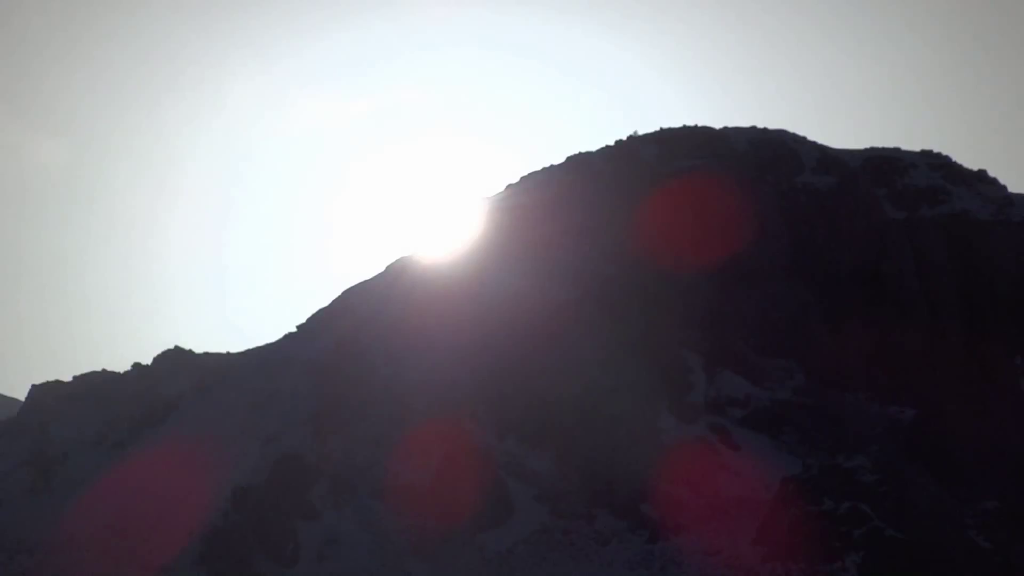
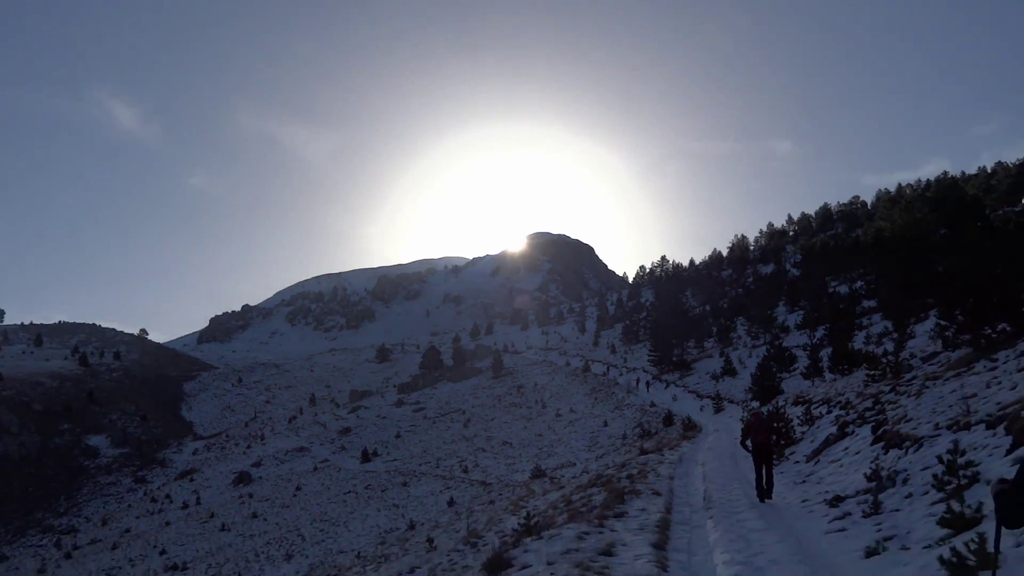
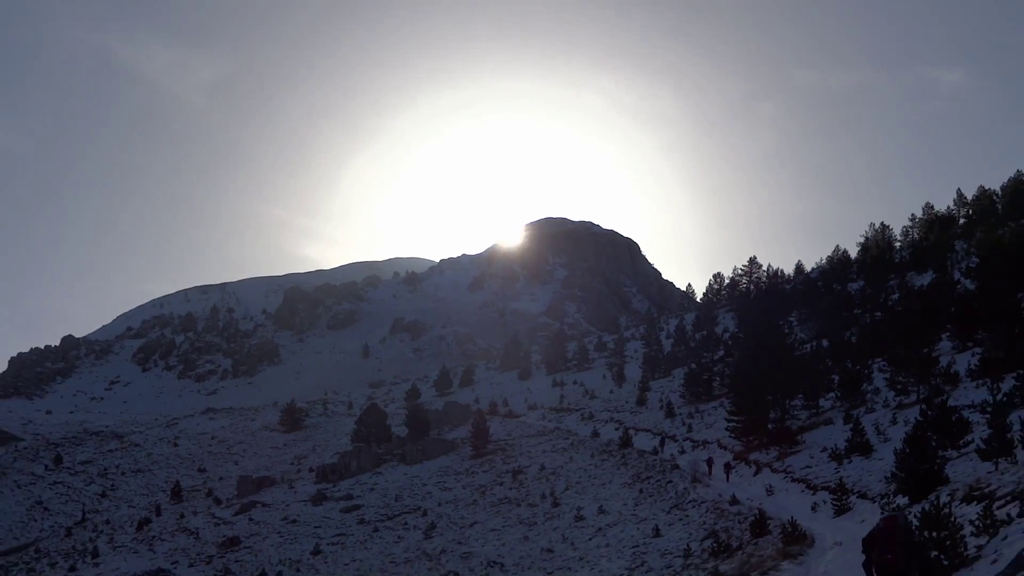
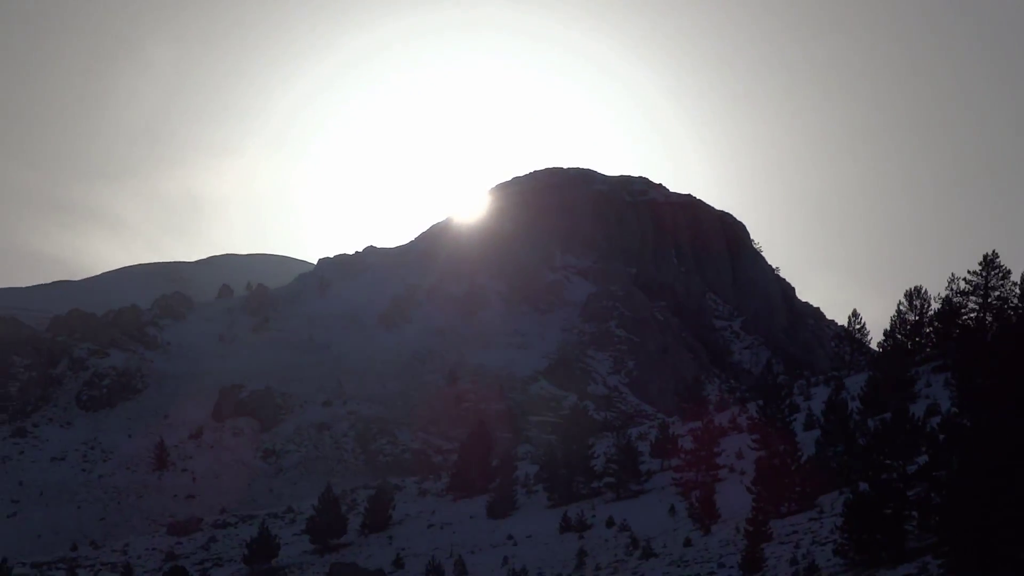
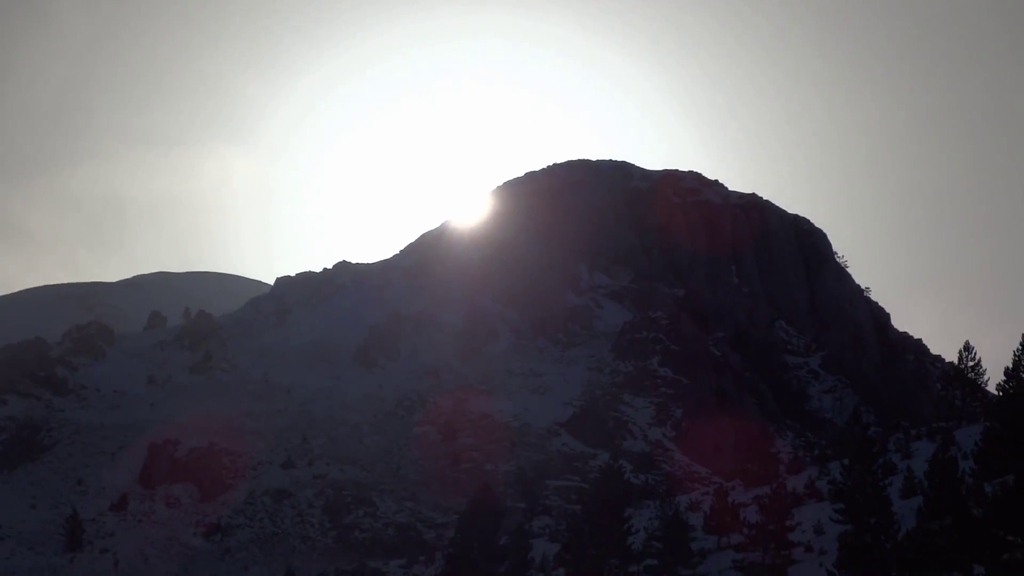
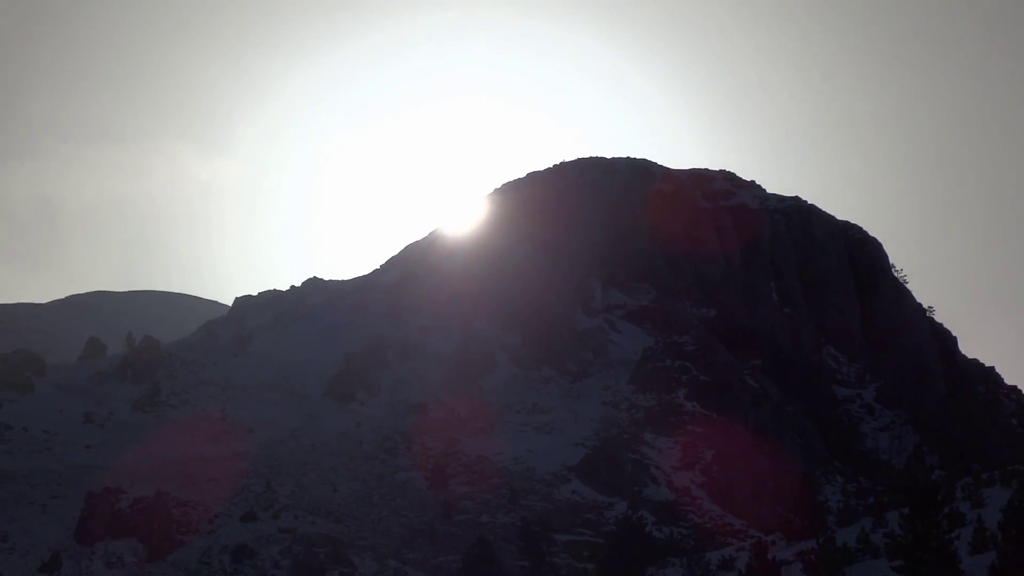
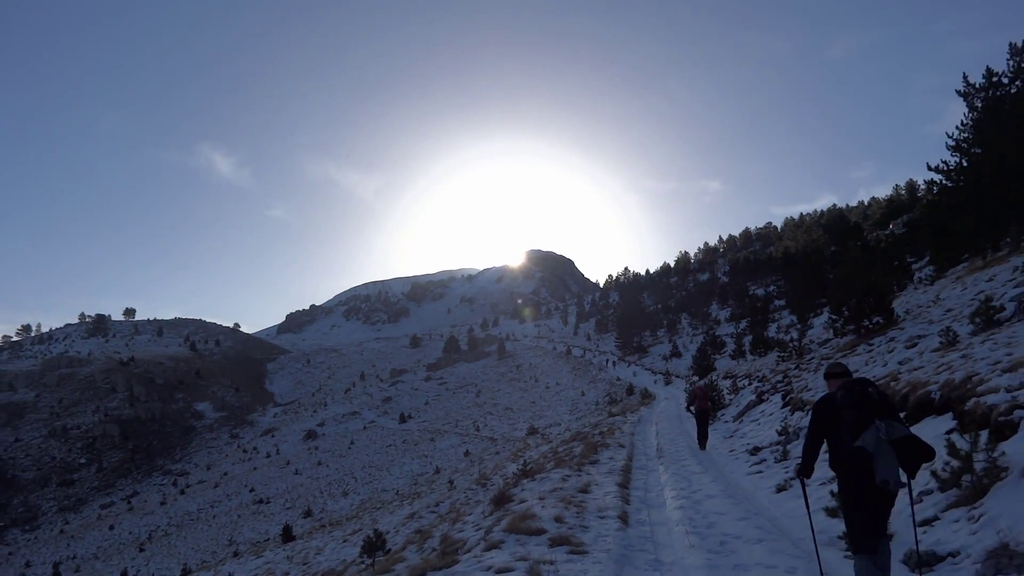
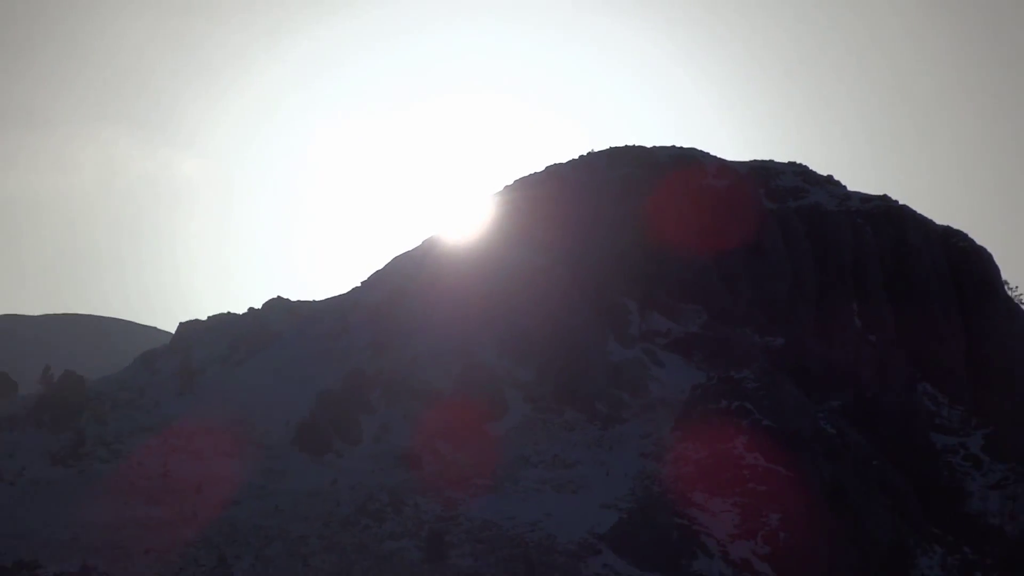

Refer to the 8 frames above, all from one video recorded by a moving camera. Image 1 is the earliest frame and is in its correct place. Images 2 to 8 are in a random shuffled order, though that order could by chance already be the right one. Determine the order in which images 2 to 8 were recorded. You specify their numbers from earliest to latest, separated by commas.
8, 6, 5, 4, 3, 2, 7
